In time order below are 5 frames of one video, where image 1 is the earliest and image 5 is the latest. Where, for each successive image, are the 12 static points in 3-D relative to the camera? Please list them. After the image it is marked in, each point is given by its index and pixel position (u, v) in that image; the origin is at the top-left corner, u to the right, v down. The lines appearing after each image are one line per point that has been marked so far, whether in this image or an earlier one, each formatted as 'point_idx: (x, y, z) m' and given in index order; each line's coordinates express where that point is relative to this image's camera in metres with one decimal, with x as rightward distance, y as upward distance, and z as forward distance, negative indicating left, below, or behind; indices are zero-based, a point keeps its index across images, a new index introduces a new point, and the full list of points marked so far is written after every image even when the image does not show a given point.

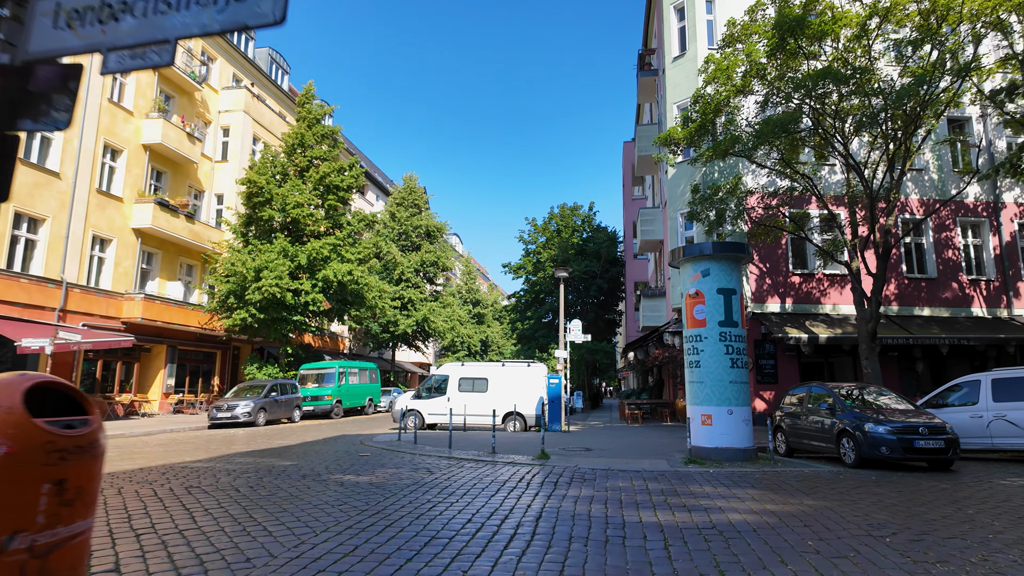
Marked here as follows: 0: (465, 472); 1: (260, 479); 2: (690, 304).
0: (-0.8, -3.1, +9.7) m
1: (-3.8, -2.8, +8.7) m
2: (+3.5, -0.3, +11.6) m
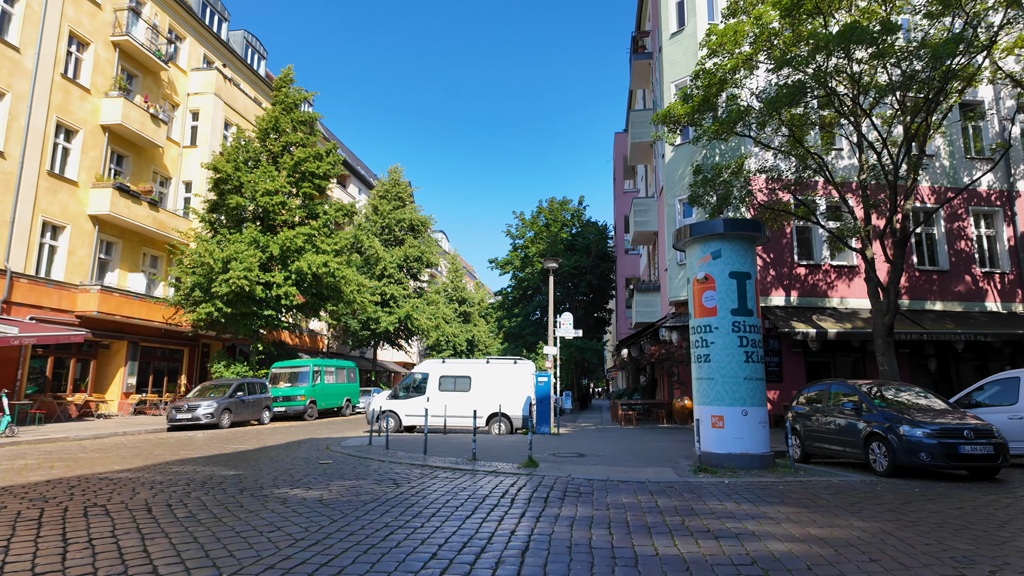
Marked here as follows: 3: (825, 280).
0: (-1.0, -2.8, +8.3) m
1: (-4.0, -2.5, +7.2) m
2: (+3.2, 0.0, +10.2) m
3: (+9.6, +0.2, +17.9) m
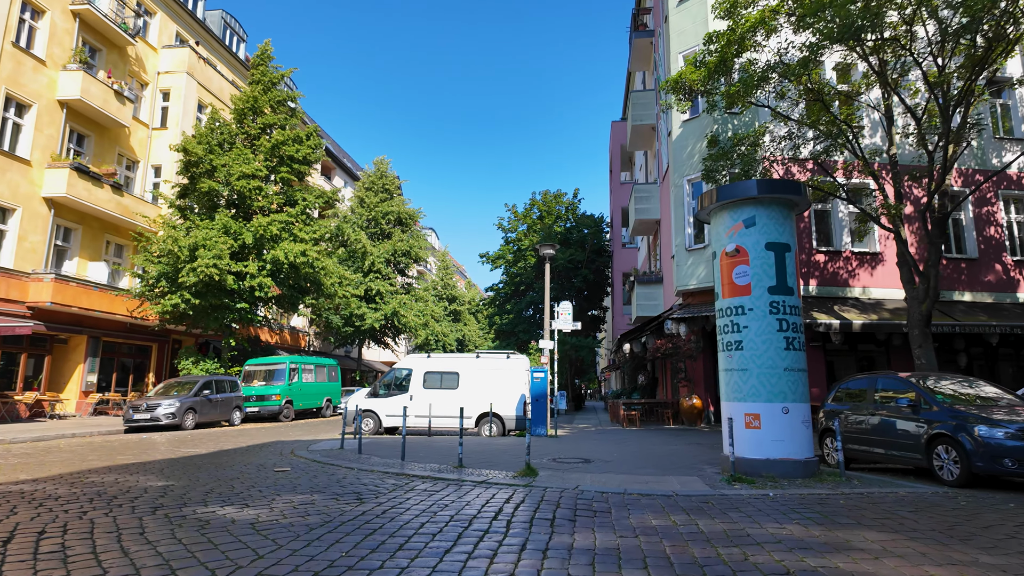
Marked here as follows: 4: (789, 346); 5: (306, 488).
0: (-1.1, -2.4, +6.6) m
1: (-4.0, -2.1, +5.5) m
2: (+3.2, +0.3, +8.6) m
3: (+9.4, +0.6, +16.4) m
4: (+3.8, -0.8, +8.1) m
5: (-2.5, -2.4, +7.0) m
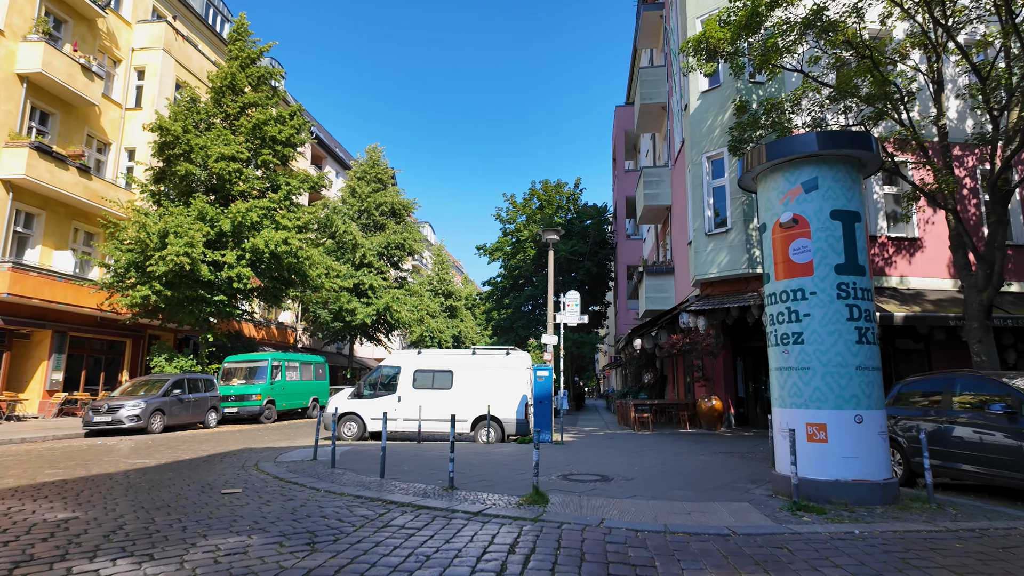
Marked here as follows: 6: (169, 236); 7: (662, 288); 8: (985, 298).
0: (-1.1, -2.1, +5.0) m
1: (-4.0, -1.9, +3.9) m
2: (+3.2, +0.6, +7.0) m
3: (+9.4, +0.8, +14.8) m
4: (+3.9, -0.6, +6.5) m
5: (-2.4, -2.1, +5.4) m
6: (-11.6, +1.8, +19.9) m
7: (+5.0, 0.0, +19.4) m
8: (+8.9, -0.2, +11.0) m
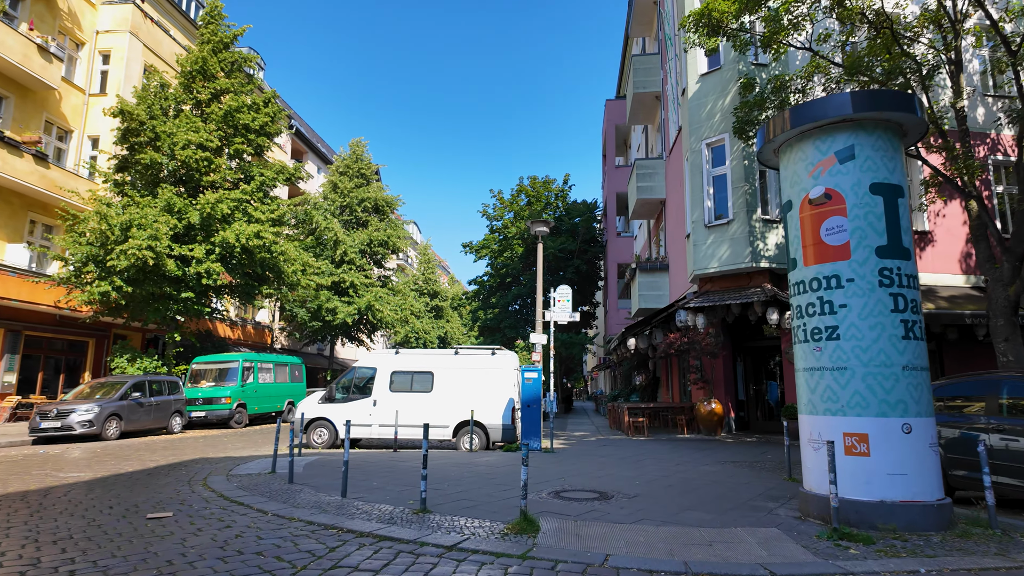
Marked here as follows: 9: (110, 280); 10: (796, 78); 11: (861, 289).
0: (-1.2, -2.0, +3.9) m
1: (-4.1, -1.7, +2.7) m
2: (+3.0, +0.7, +6.0) m
3: (+9.1, +0.9, +14.0) m
4: (+3.7, -0.4, +5.5) m
5: (-2.6, -2.0, +4.3) m
6: (-12.0, +1.9, +18.6) m
7: (+4.6, +0.1, +18.4) m
8: (+8.6, -0.1, +10.1) m
9: (-12.7, +0.3, +18.5) m
10: (+5.8, +4.3, +11.9) m
11: (+3.3, 0.0, +5.6) m
